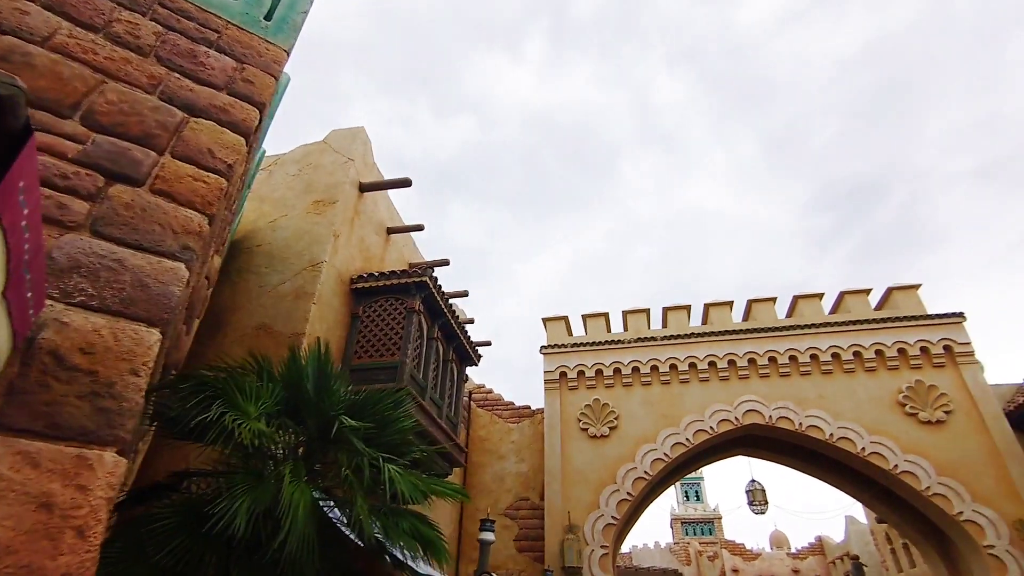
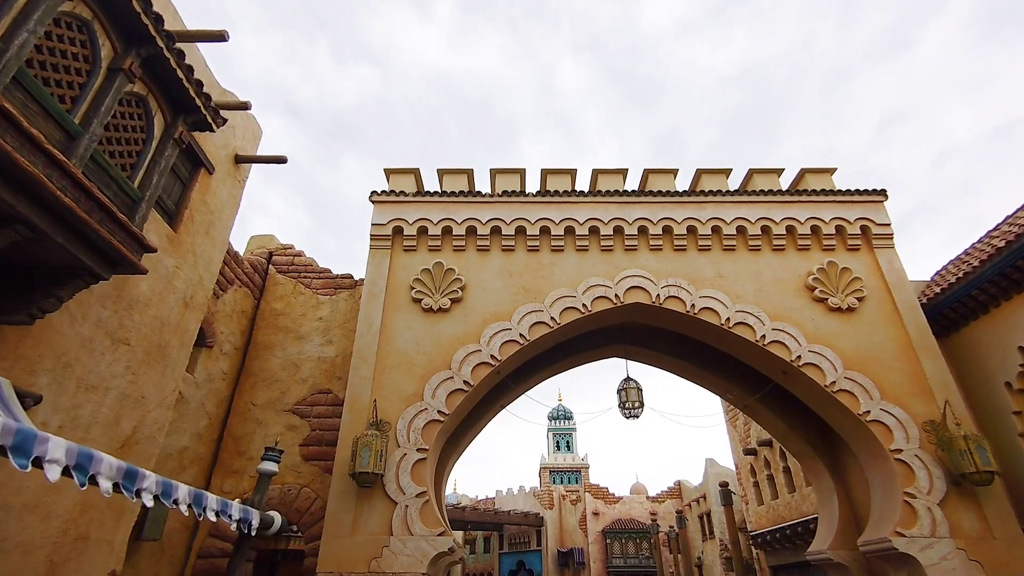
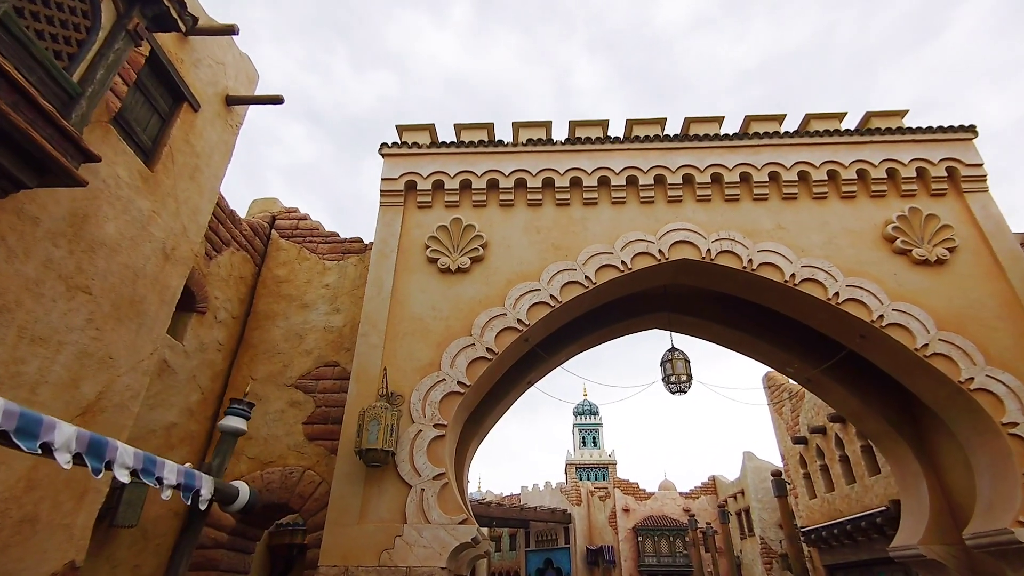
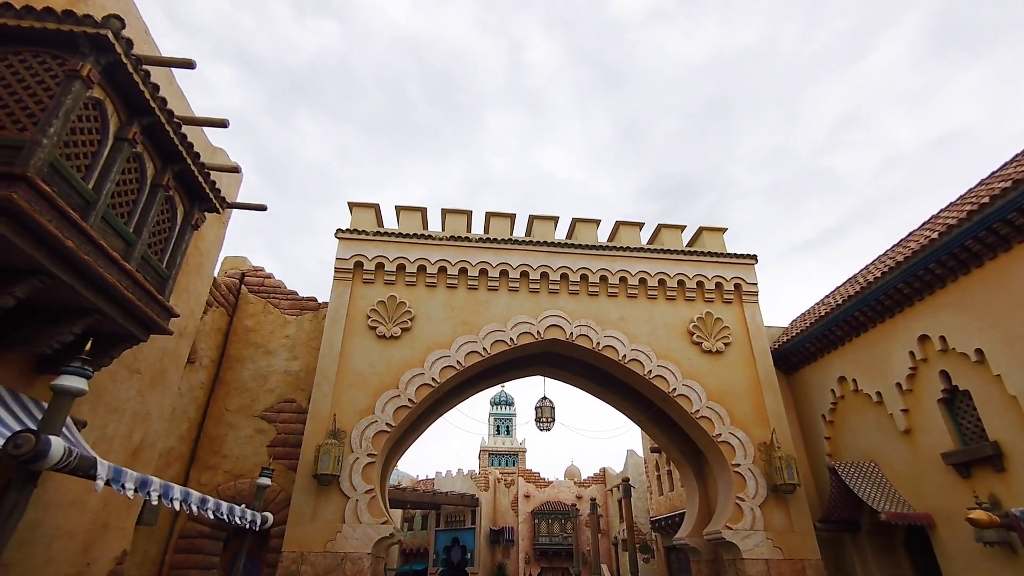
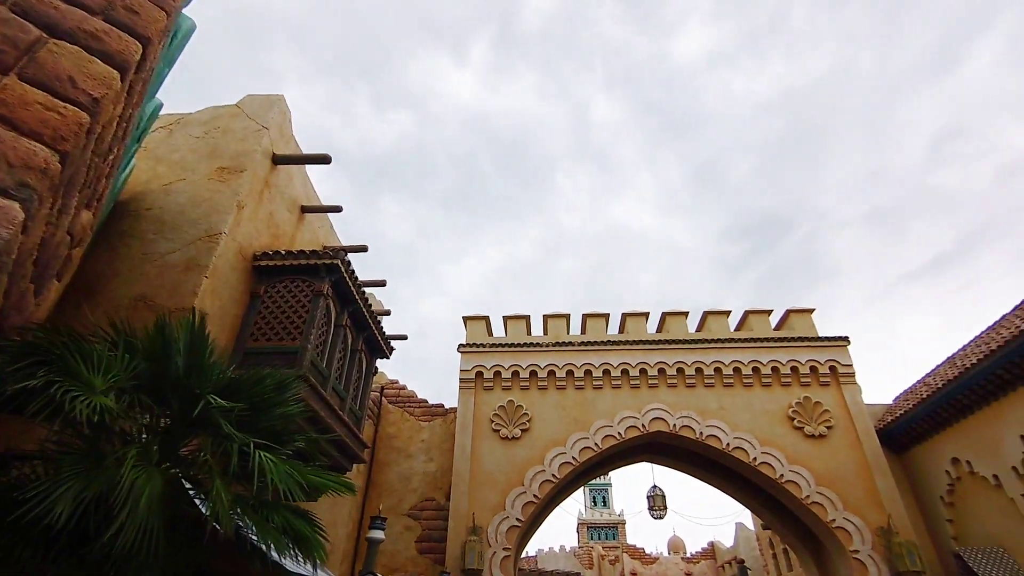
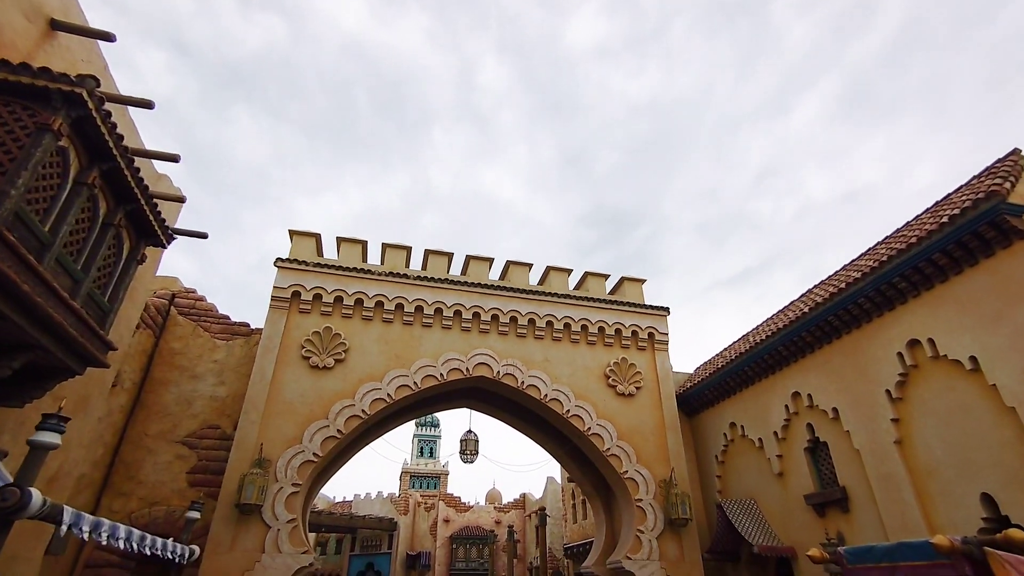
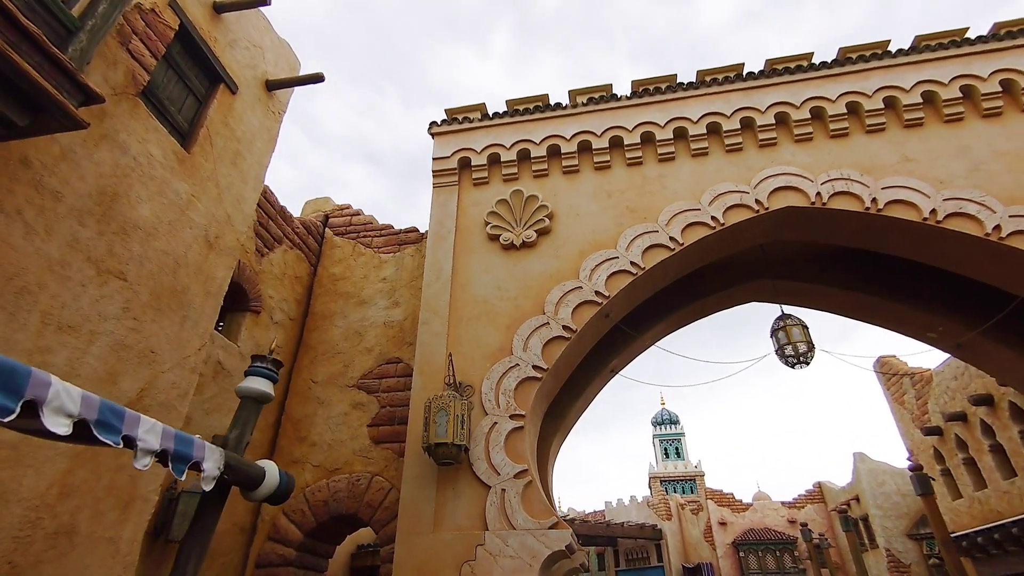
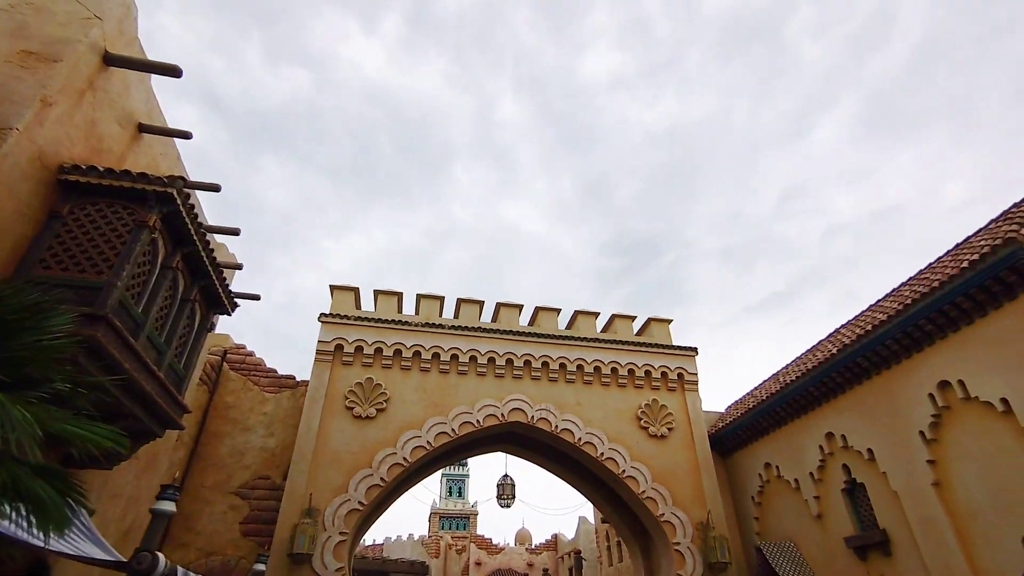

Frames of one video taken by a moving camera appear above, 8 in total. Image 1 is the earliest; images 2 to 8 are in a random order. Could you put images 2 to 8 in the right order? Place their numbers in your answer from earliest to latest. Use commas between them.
5, 8, 6, 4, 2, 3, 7
